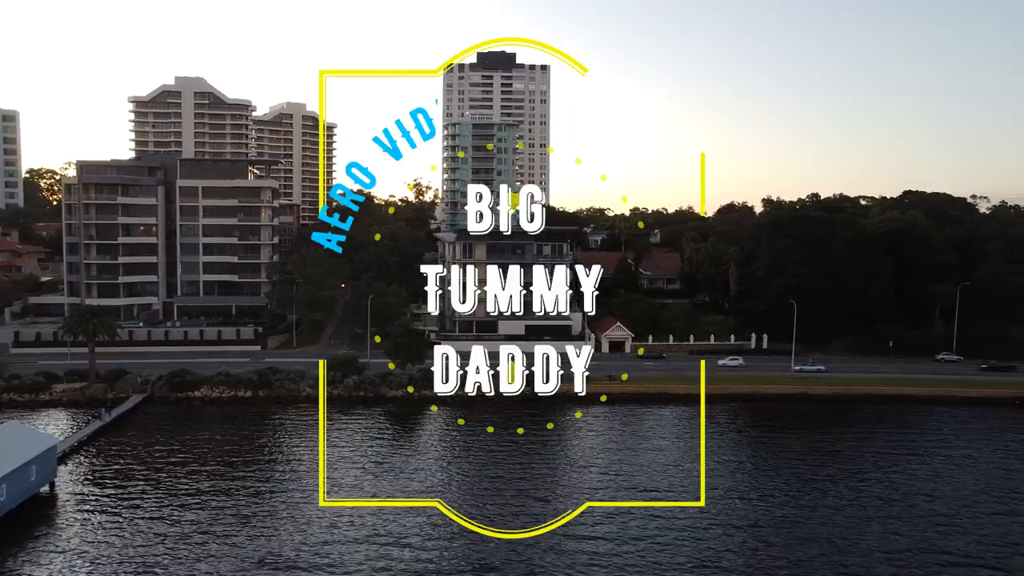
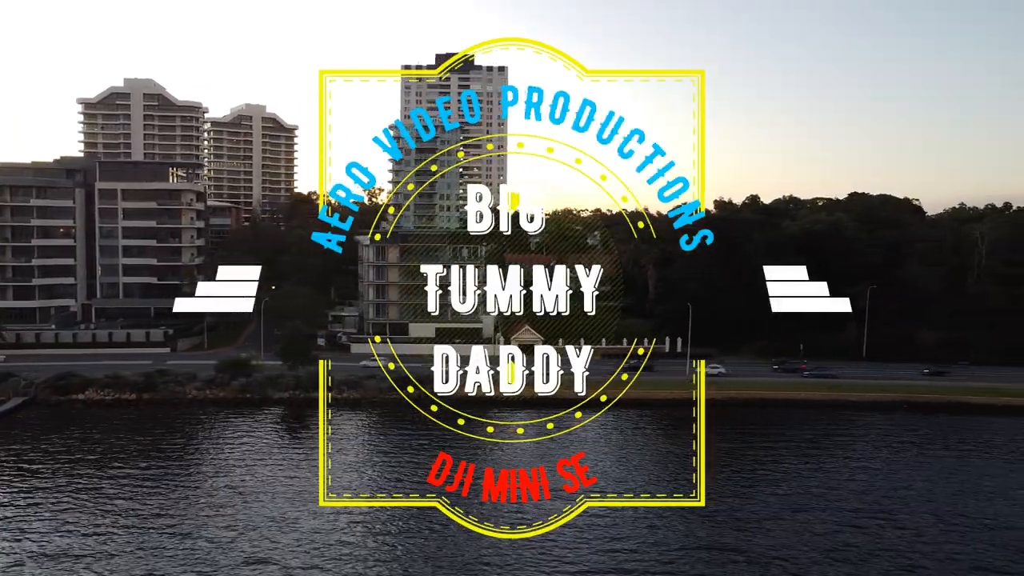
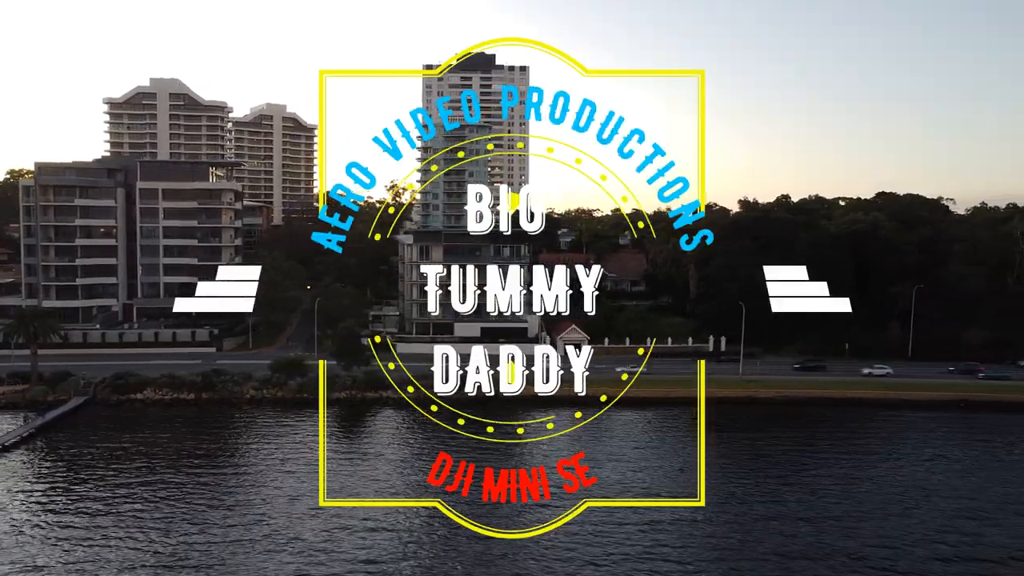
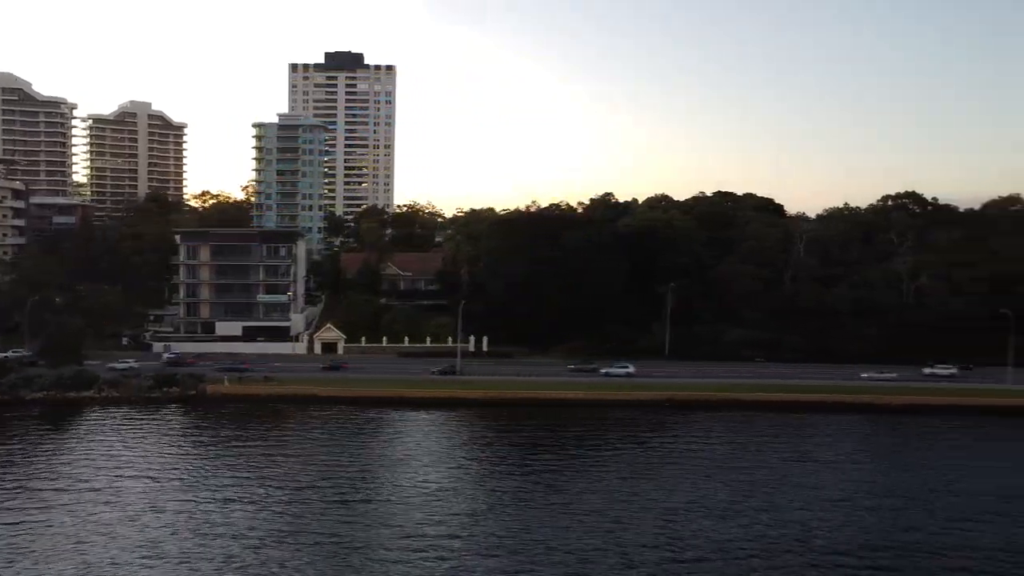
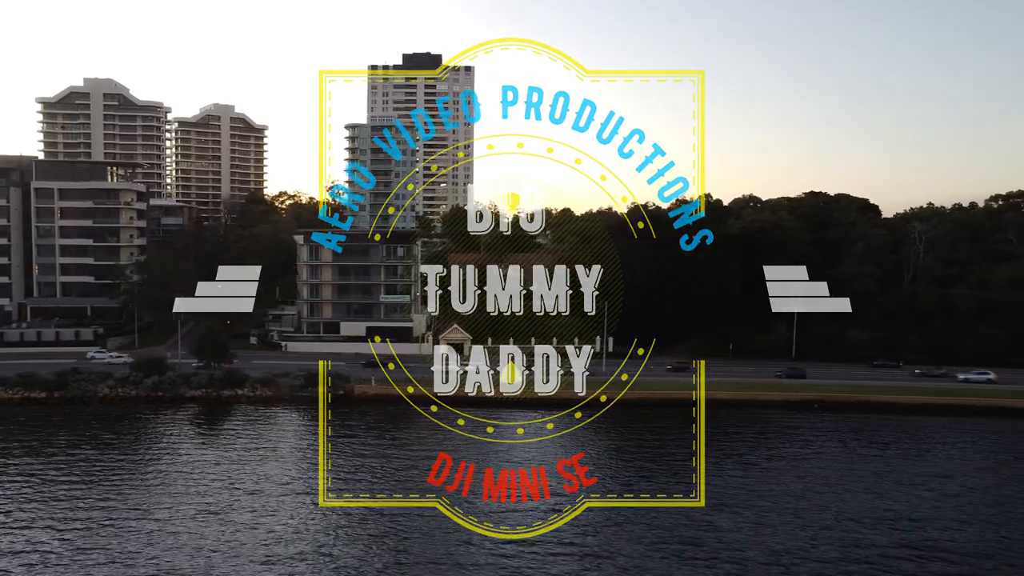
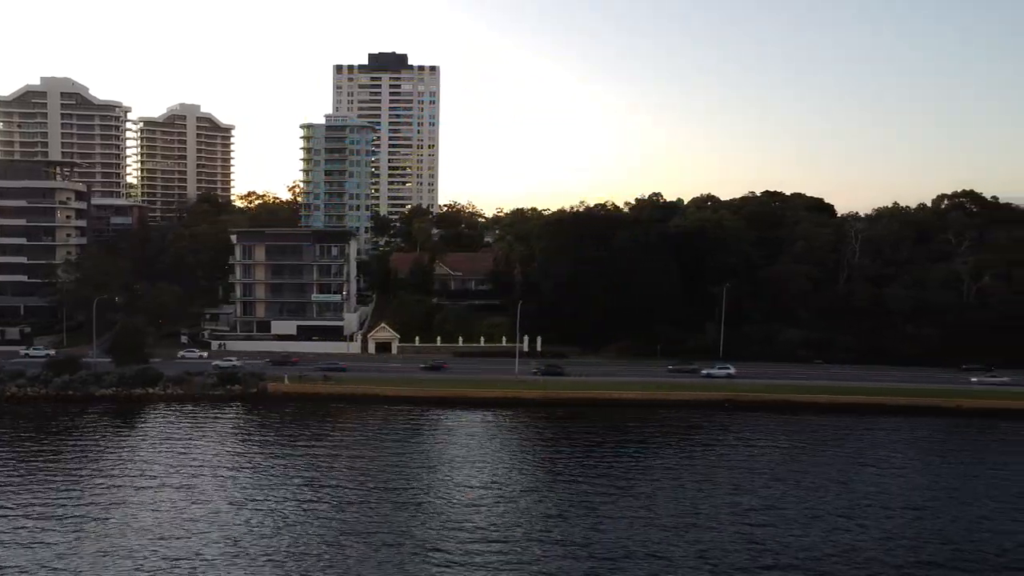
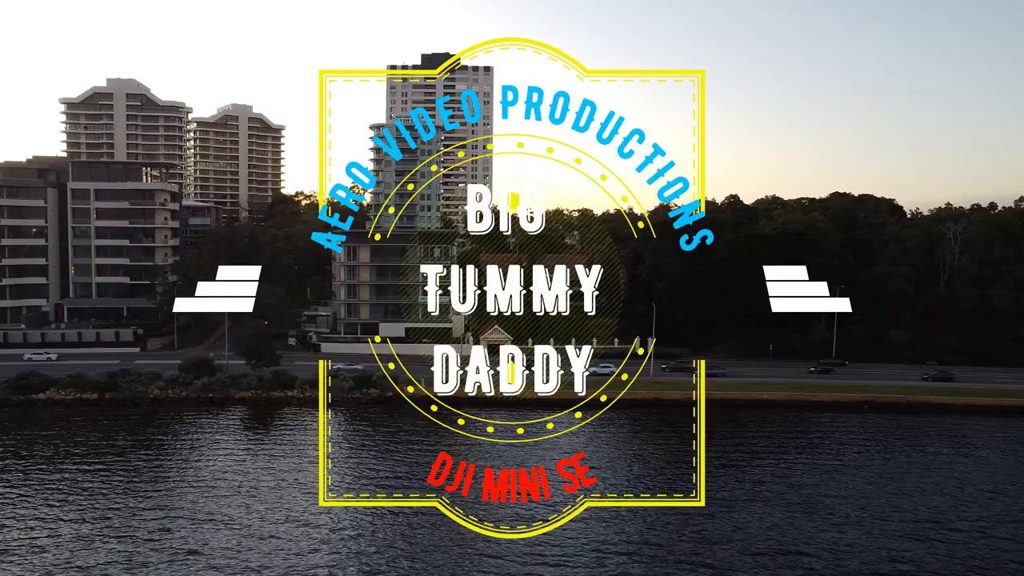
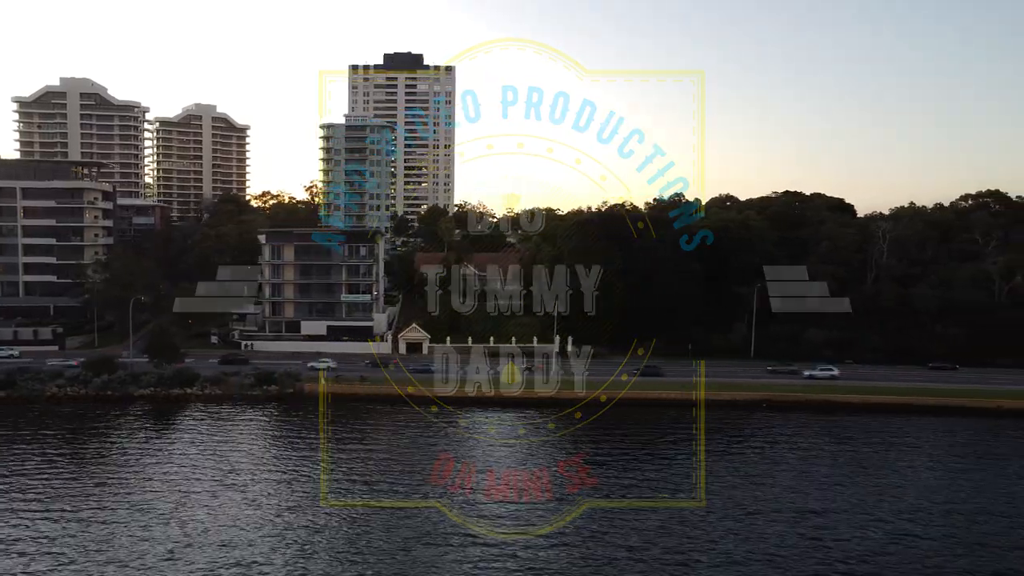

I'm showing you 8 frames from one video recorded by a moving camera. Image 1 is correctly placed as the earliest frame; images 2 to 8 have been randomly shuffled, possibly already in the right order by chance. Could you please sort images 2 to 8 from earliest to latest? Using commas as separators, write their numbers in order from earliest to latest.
3, 2, 7, 5, 8, 6, 4
